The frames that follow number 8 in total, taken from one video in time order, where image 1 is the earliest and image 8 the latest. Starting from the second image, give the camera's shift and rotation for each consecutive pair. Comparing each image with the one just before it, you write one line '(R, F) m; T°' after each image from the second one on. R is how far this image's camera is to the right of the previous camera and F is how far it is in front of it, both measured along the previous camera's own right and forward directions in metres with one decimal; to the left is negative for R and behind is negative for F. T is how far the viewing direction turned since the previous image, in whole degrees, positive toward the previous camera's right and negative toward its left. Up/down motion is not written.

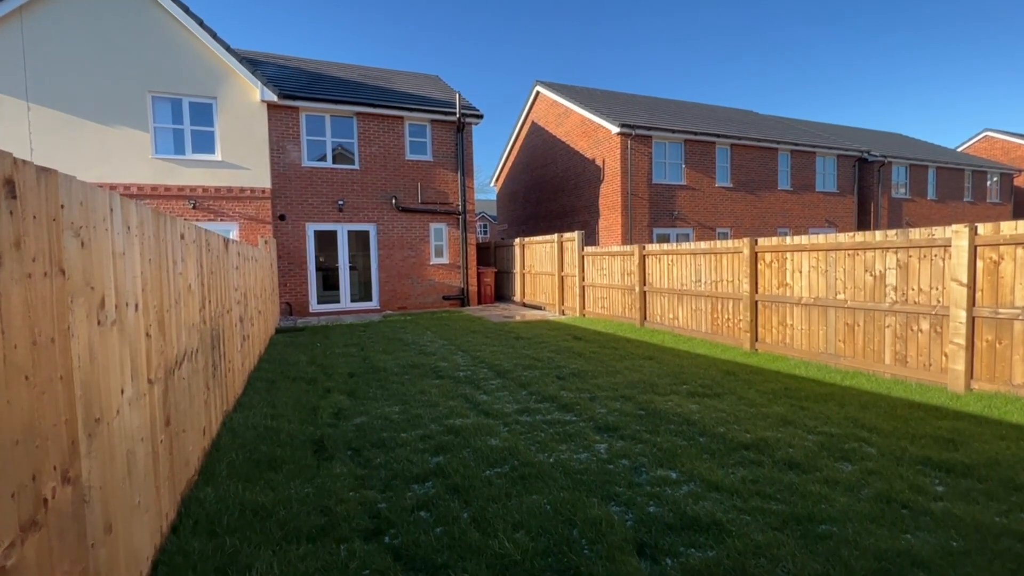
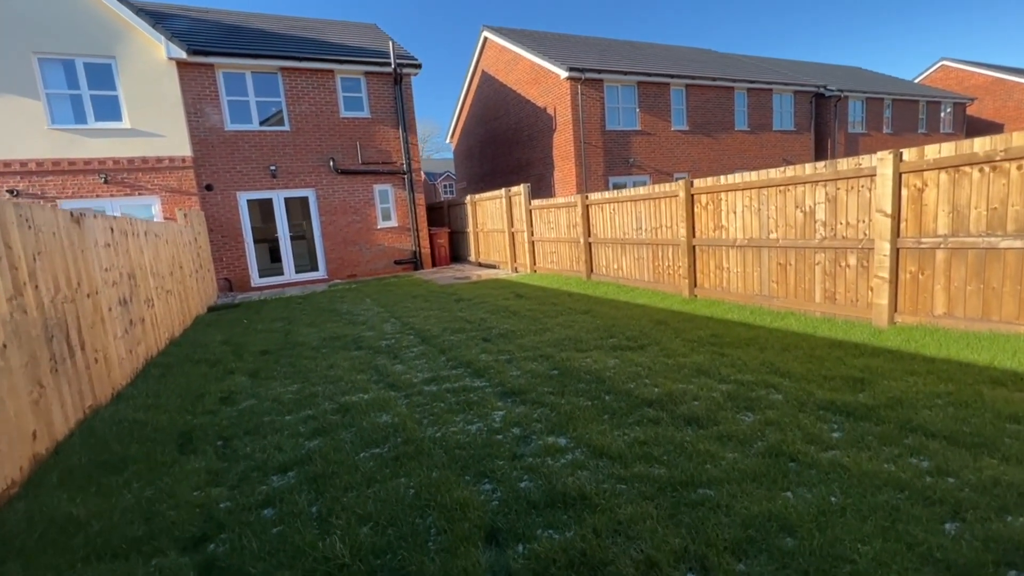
(+0.7, +0.3) m; +3°
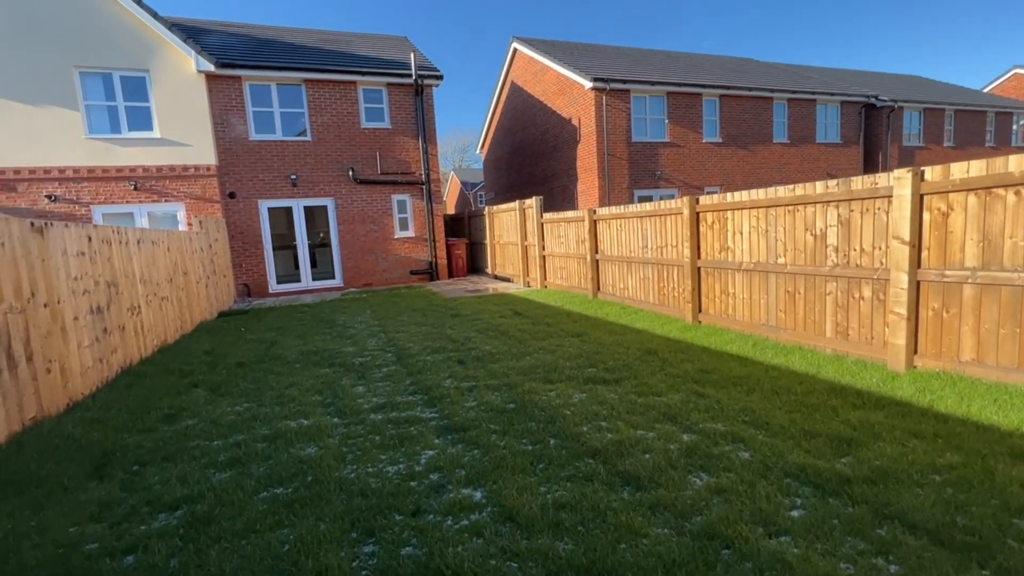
(+0.6, +0.3) m; -5°
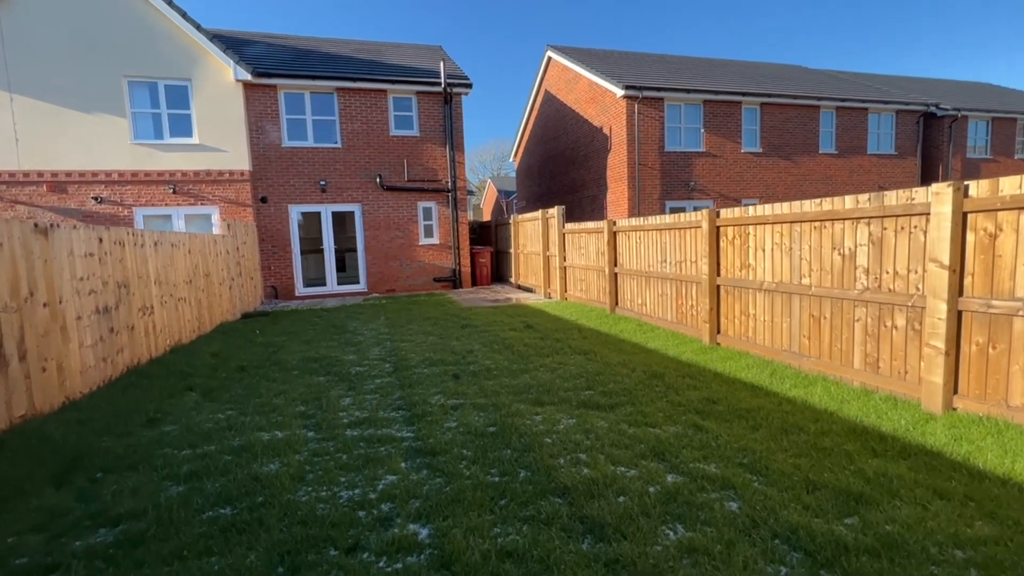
(+0.4, +0.2) m; -5°
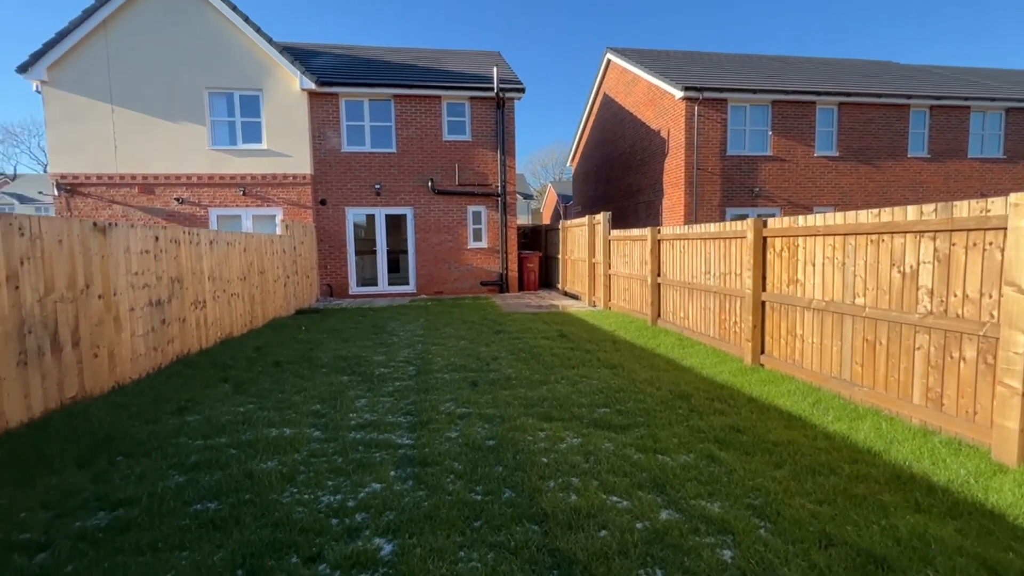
(+0.4, +0.1) m; -7°
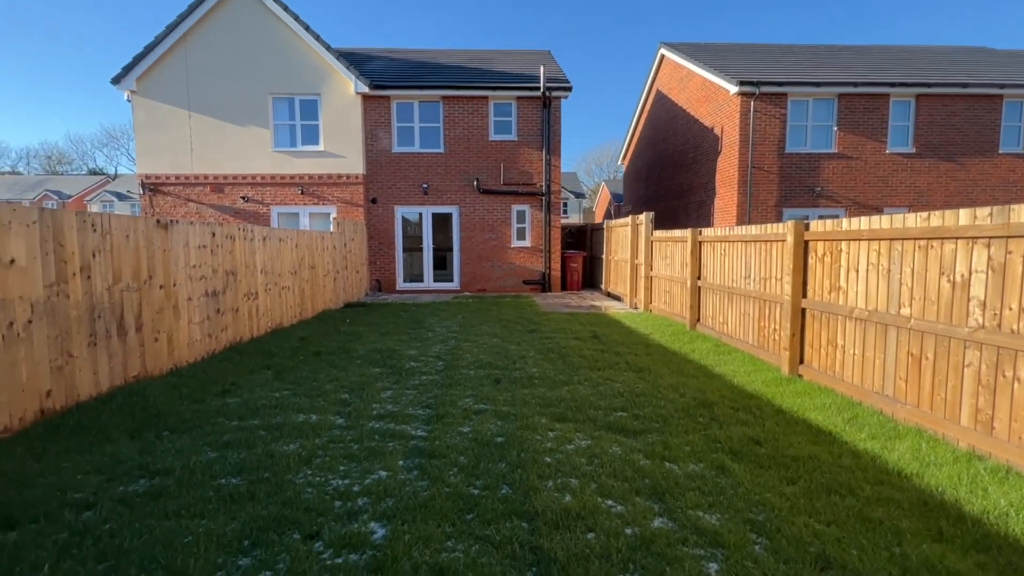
(+0.3, 0.0) m; -6°
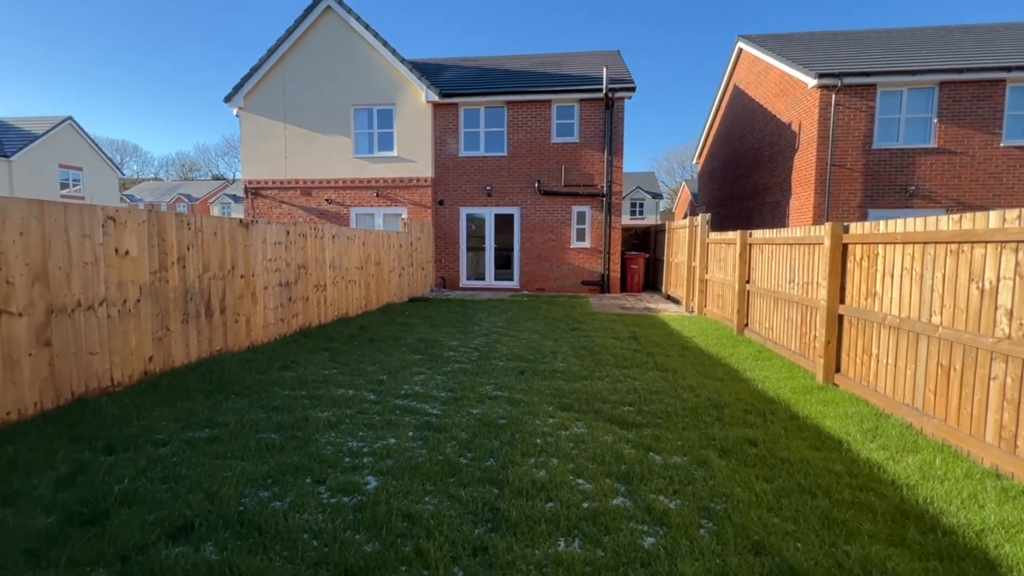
(+0.6, -0.3) m; -9°
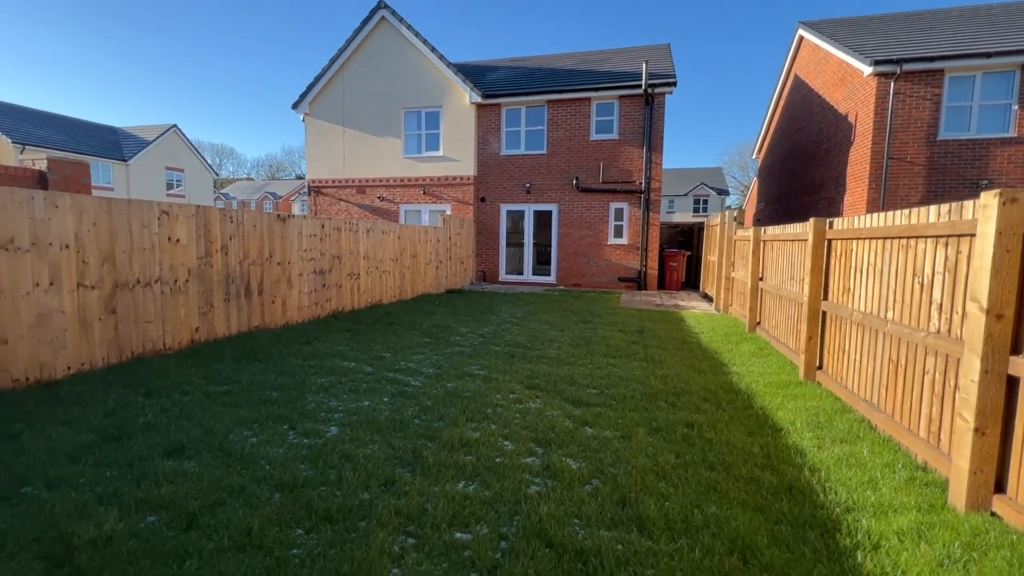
(+0.9, -0.3) m; -8°
